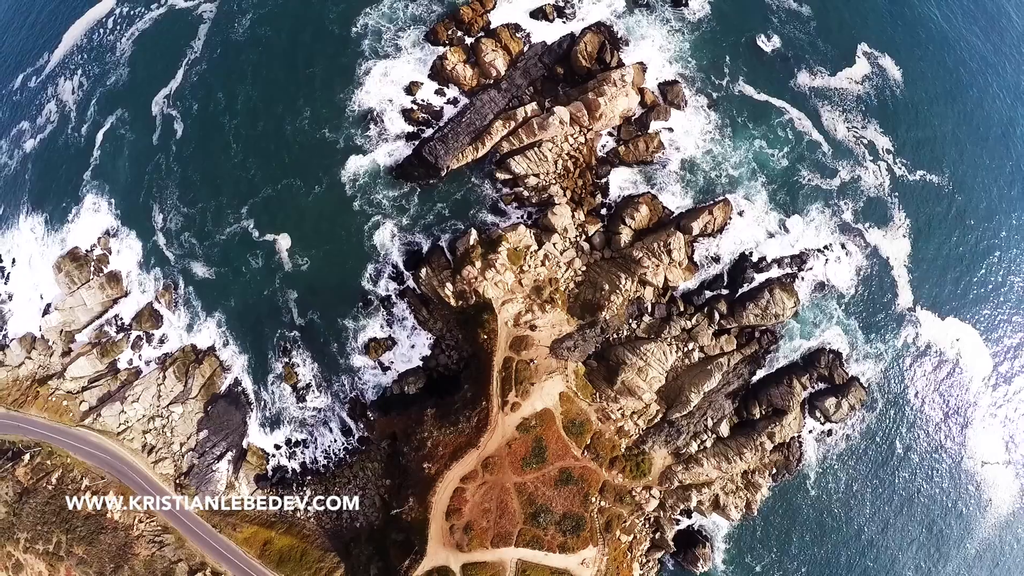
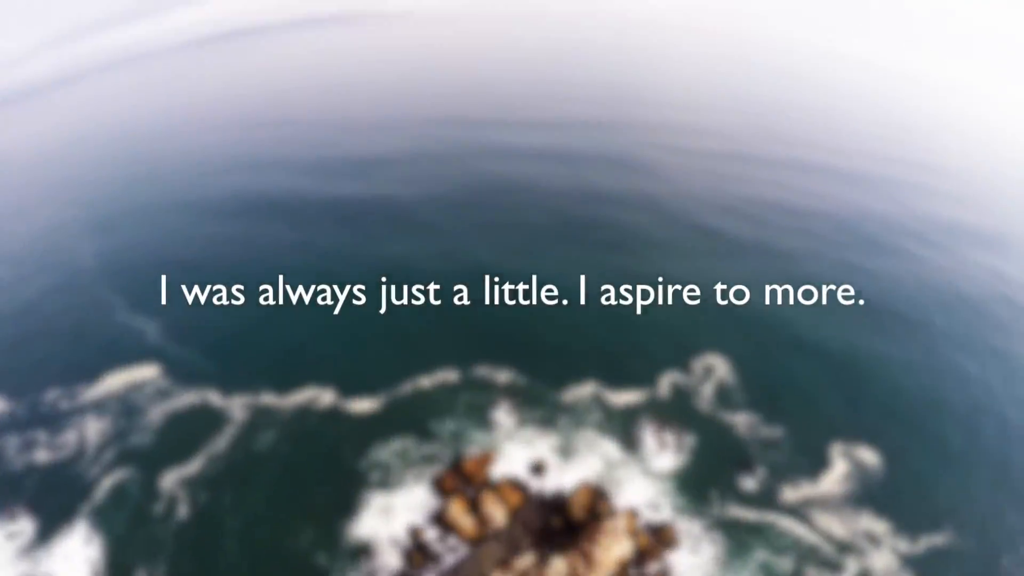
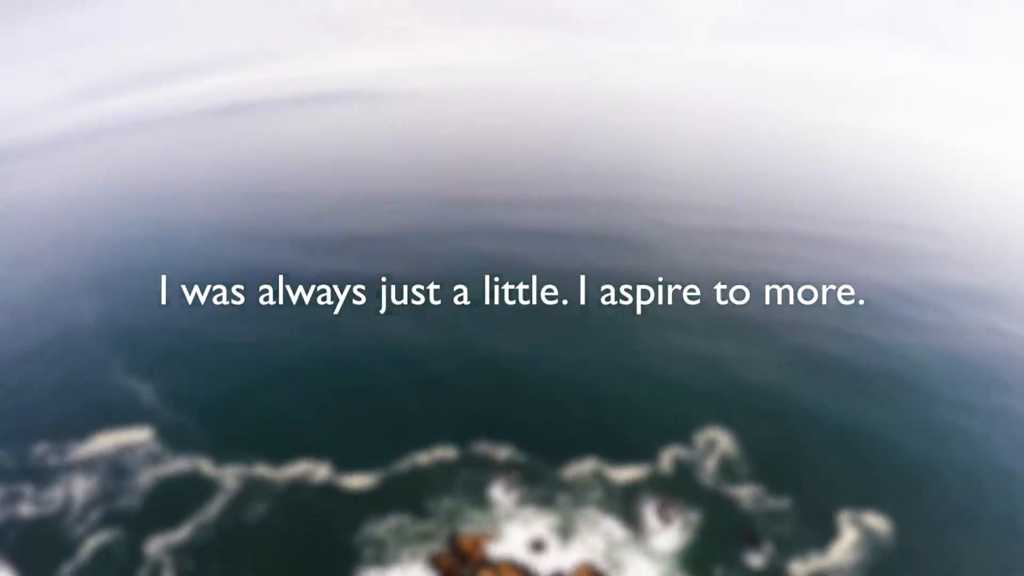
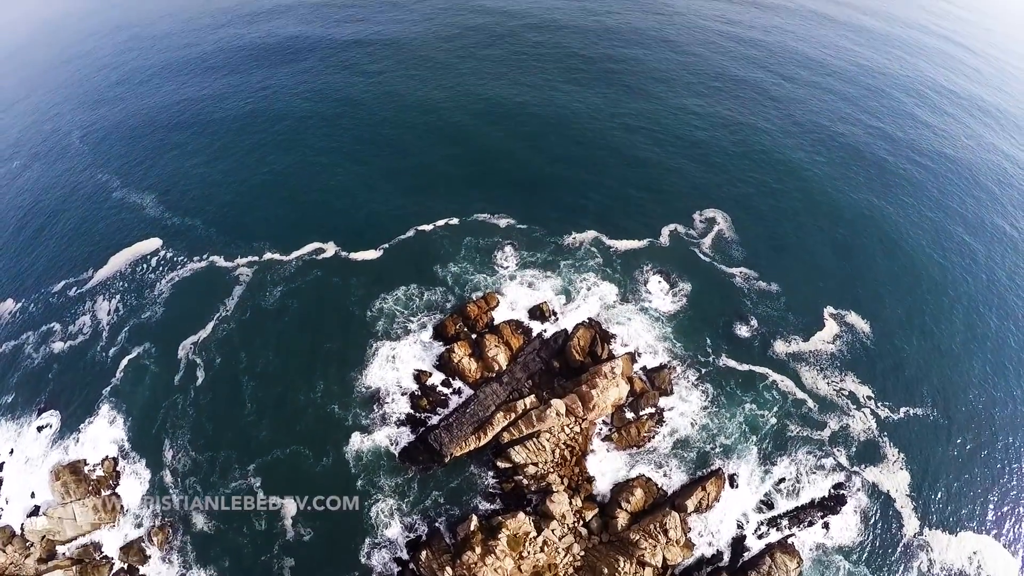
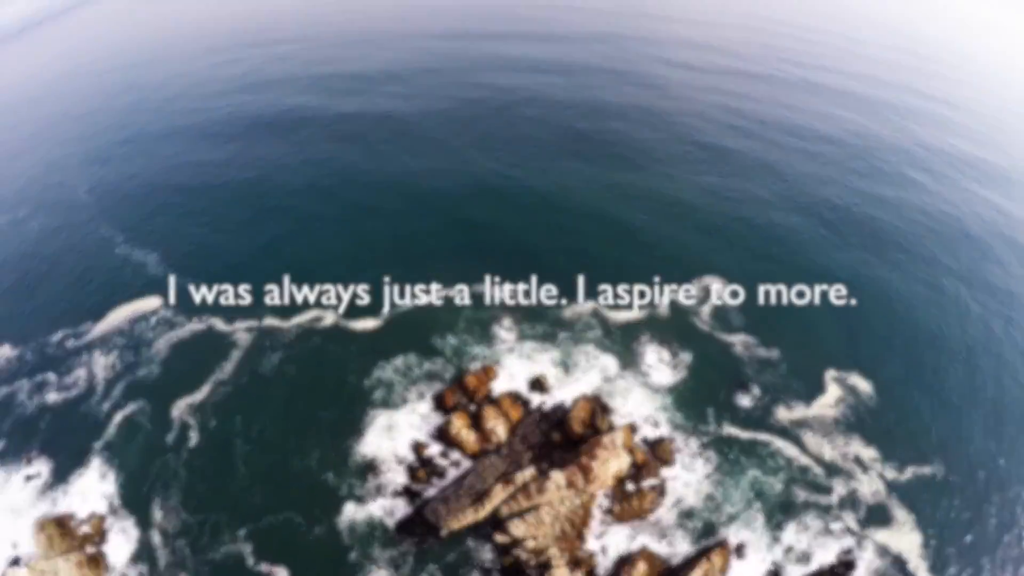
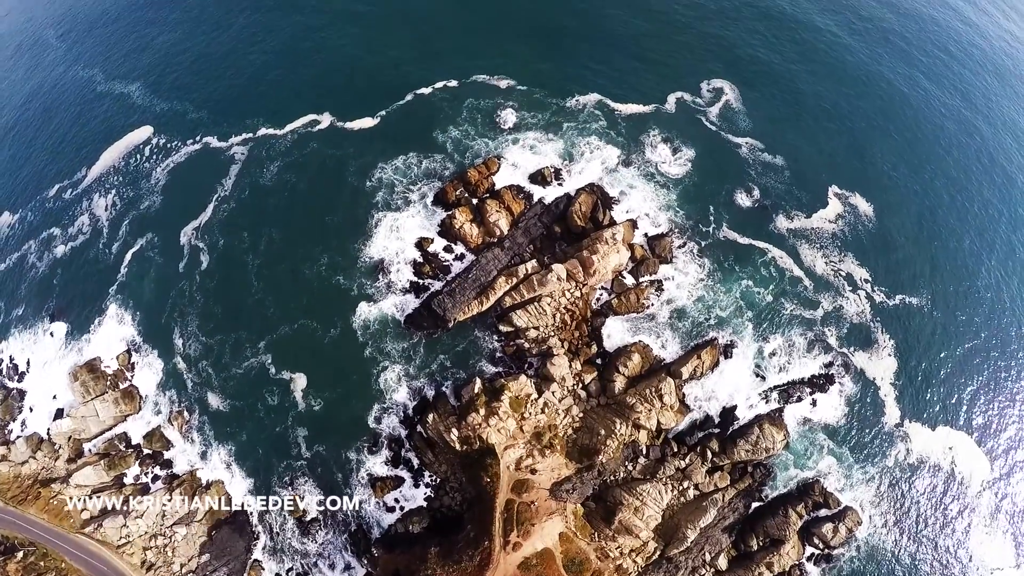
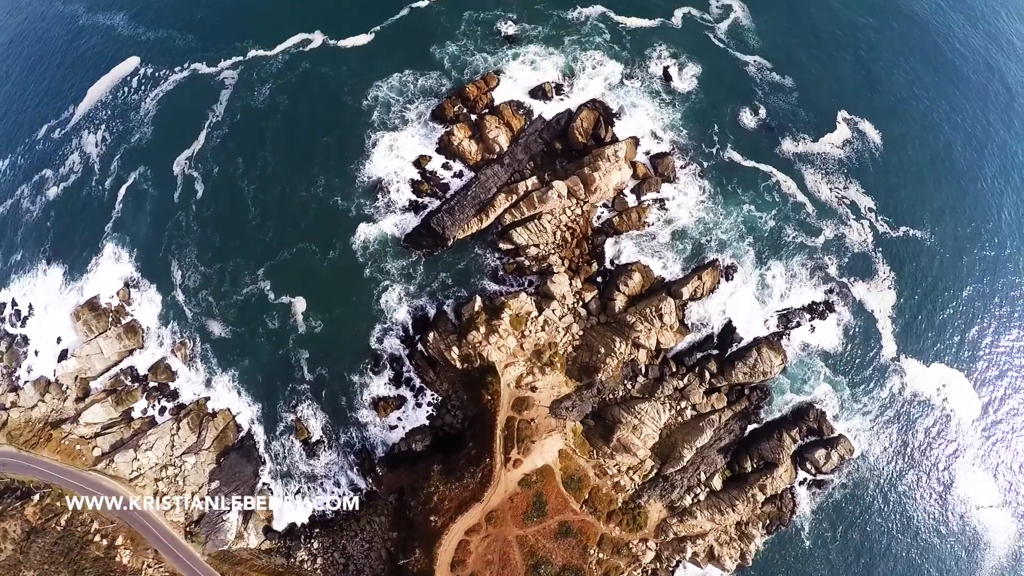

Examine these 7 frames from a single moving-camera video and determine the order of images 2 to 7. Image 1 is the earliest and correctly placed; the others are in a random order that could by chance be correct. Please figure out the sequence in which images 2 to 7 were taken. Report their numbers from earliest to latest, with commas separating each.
7, 6, 4, 5, 2, 3
